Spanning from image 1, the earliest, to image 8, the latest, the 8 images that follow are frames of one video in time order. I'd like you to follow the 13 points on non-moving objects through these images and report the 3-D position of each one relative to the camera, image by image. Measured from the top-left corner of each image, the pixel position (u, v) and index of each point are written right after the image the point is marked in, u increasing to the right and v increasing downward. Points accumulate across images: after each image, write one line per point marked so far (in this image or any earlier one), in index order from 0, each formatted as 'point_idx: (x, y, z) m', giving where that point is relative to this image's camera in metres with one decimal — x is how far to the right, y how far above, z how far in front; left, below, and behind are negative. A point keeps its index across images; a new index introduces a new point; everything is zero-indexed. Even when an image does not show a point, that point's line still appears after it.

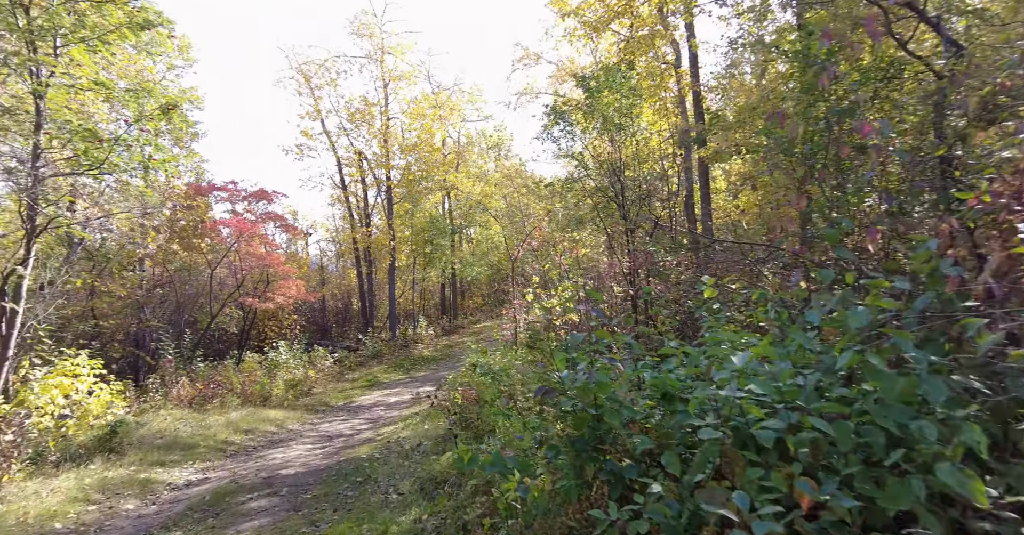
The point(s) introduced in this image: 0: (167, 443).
0: (-4.7, -2.4, +7.6) m
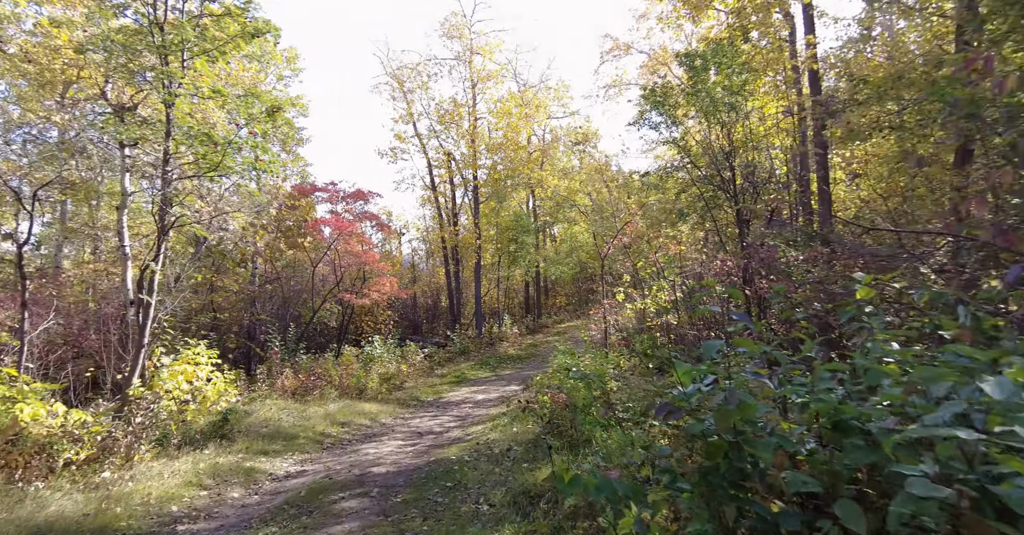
0: (-3.4, -2.3, +7.9) m
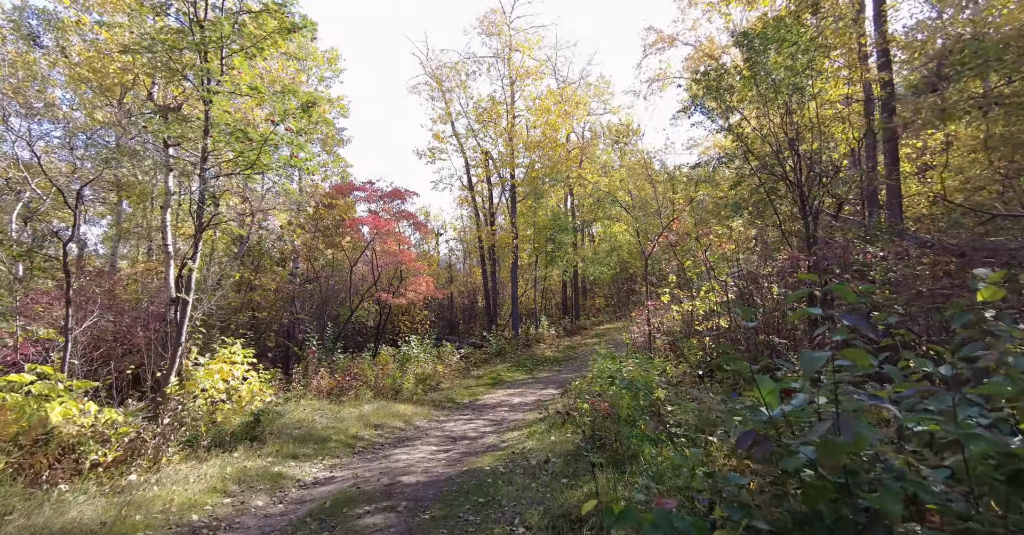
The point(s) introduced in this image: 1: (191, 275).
0: (-2.9, -2.3, +7.8) m
1: (-5.0, -0.1, +8.7) m
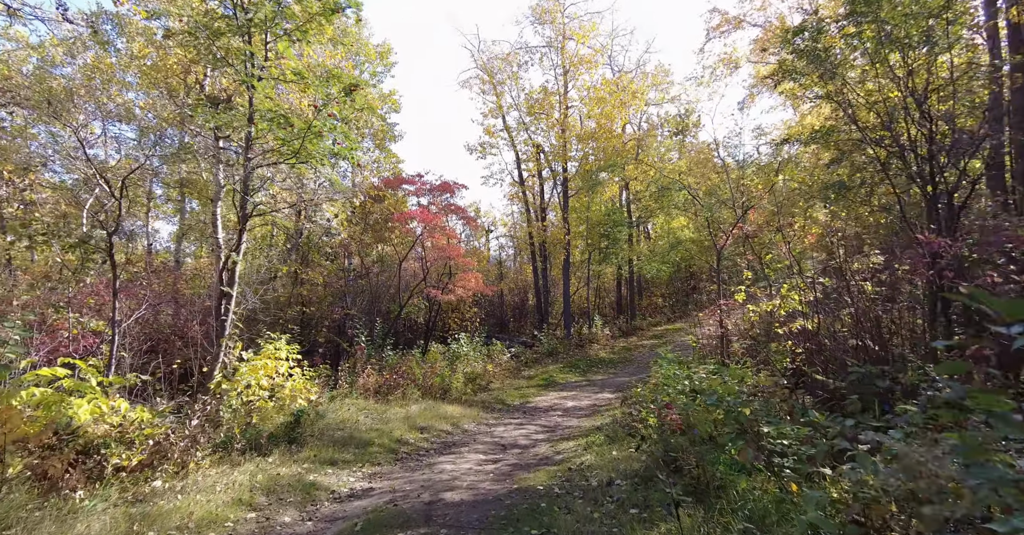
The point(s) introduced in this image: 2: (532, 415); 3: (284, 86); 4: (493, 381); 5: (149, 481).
0: (-2.2, -2.2, +7.3) m
1: (-4.2, 0.0, +8.5) m
2: (+0.4, -3.2, +11.8) m
3: (-3.6, +2.9, +8.8) m
4: (-0.5, -3.2, +15.8) m
5: (-3.2, -1.9, +5.0) m
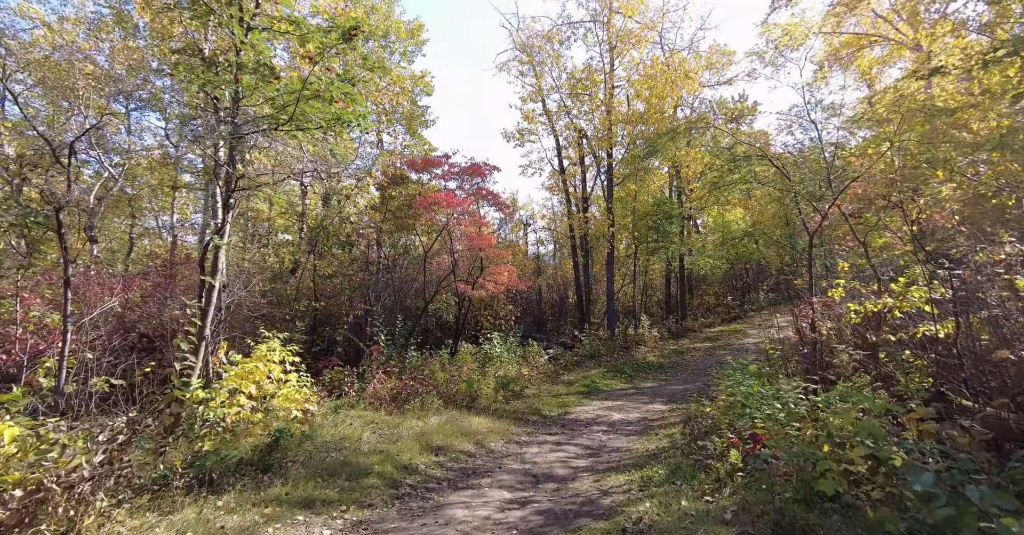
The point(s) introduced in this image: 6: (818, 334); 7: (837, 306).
0: (-1.8, -2.1, +5.9) m
1: (-3.7, +0.2, +7.2) m
2: (+1.1, -3.0, +10.1) m
3: (-3.1, +3.0, +7.4) m
4: (+0.4, -3.0, +14.2) m
5: (-3.0, -1.7, +3.6) m
6: (+4.1, -0.9, +7.5) m
7: (+4.4, -0.5, +7.5) m
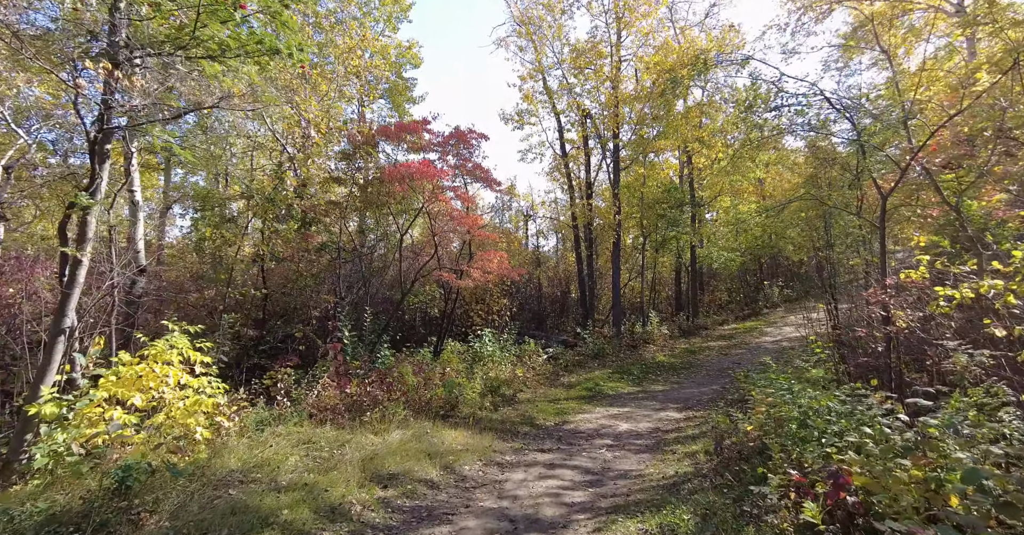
0: (-2.1, -1.8, +4.1) m
1: (-4.0, +0.5, +5.4) m
2: (+0.8, -2.7, +8.3) m
3: (-3.3, +3.3, +5.6) m
4: (+0.2, -2.7, +12.4) m
5: (-3.3, -1.4, +1.8) m
6: (+3.9, -0.6, +5.7) m
7: (+4.1, -0.2, +5.7) m
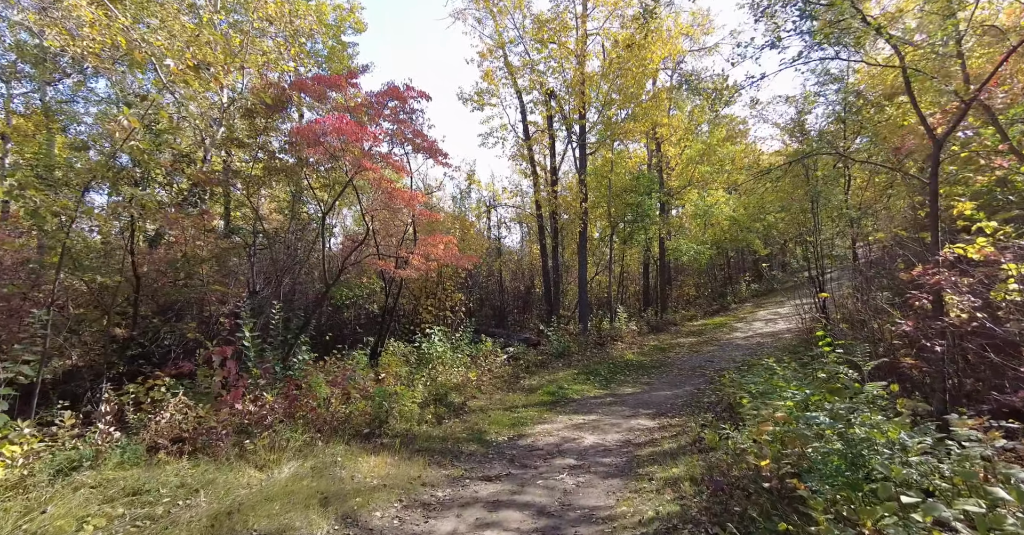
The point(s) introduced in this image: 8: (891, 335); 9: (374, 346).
0: (-2.6, -1.6, +2.3) m
1: (-4.6, +0.7, +3.5) m
2: (+0.1, -2.5, +6.7) m
3: (-3.9, +3.5, +3.7) m
4: (-0.7, -2.5, +10.7) m
5: (-3.7, -1.2, -0.1) m
6: (+3.3, -0.4, +4.2) m
7: (+3.5, 0.0, +4.2) m
8: (+3.9, -0.7, +5.7) m
9: (-2.9, -1.6, +11.6) m
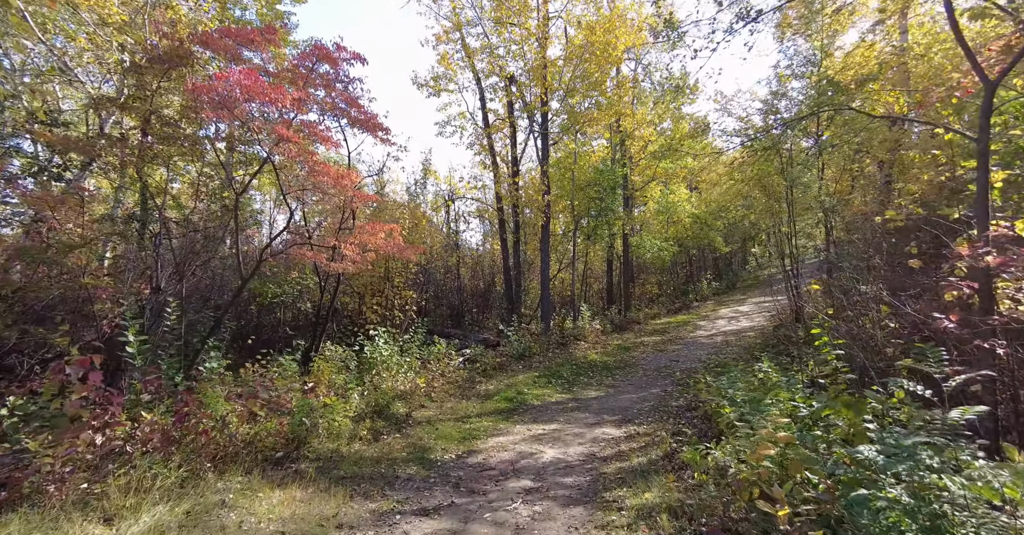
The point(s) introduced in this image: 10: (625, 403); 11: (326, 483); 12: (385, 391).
0: (-2.9, -1.5, +0.9) m
1: (-4.9, +0.8, +2.0) m
2: (-0.5, -2.4, +5.5) m
3: (-4.3, +3.6, +2.3) m
4: (-1.6, -2.4, +9.5) m
5: (-3.8, -1.1, -1.4) m
6: (+2.9, -0.3, +3.3) m
7: (+3.1, +0.1, +3.3) m
8: (+3.4, -0.6, +4.8) m
9: (-3.8, -1.5, +10.3) m
10: (+2.0, -2.4, +9.9) m
11: (-1.8, -2.2, +5.6) m
12: (-2.1, -2.0, +9.1) m
